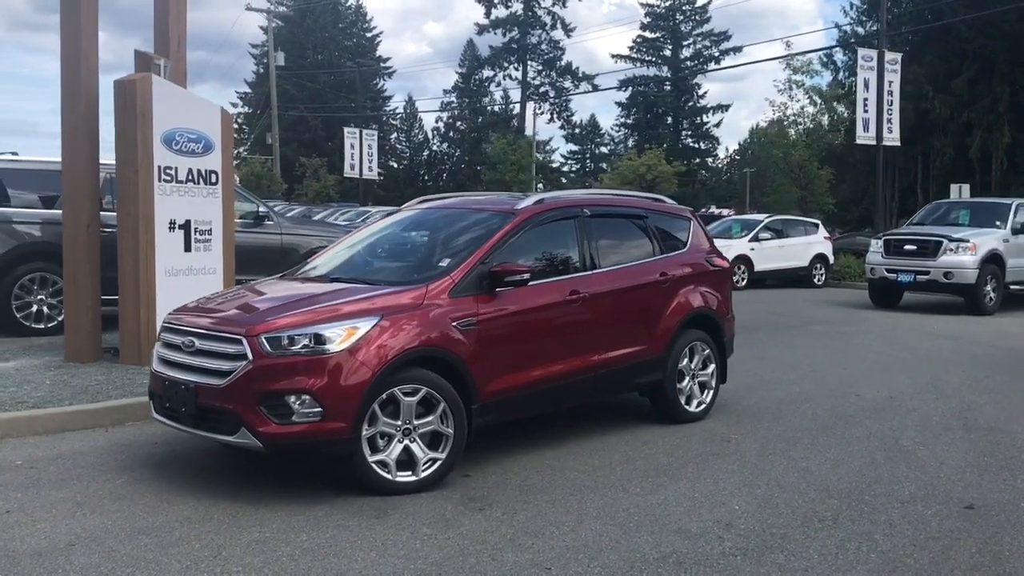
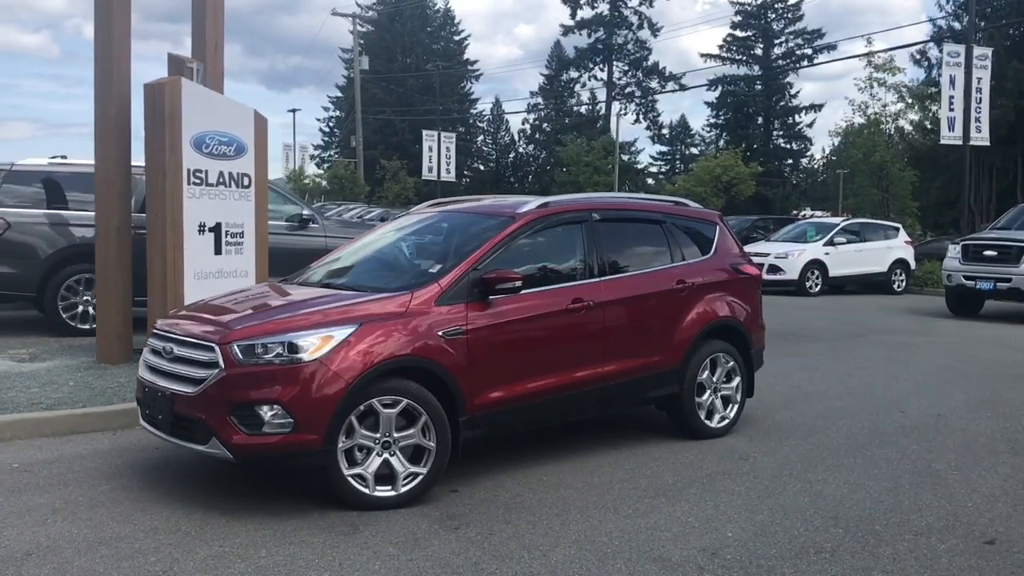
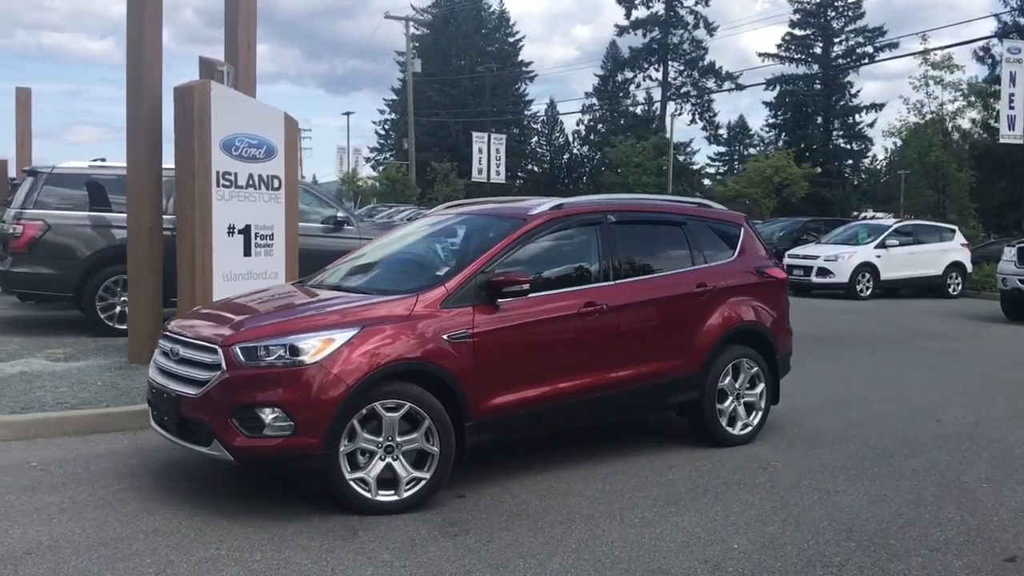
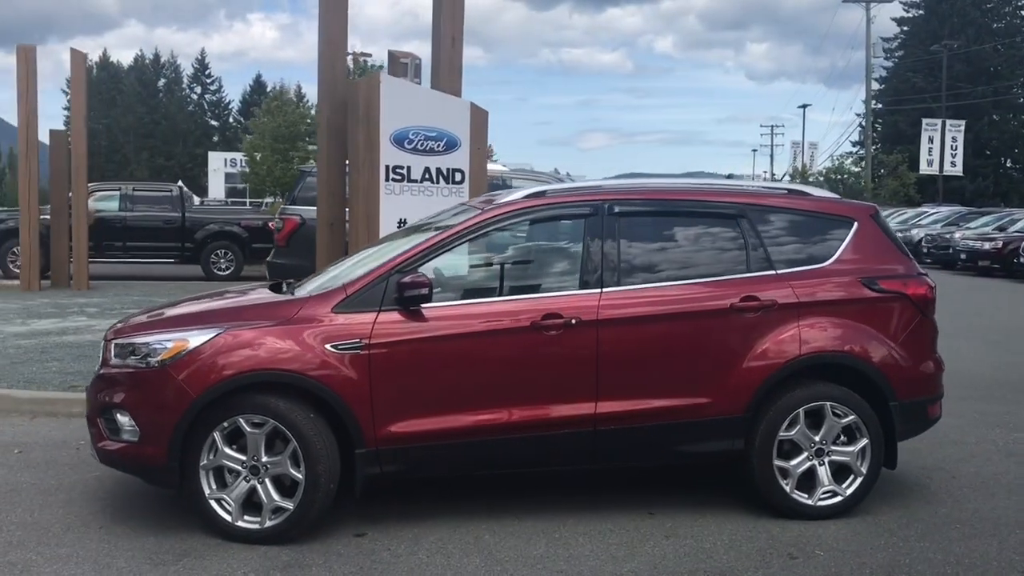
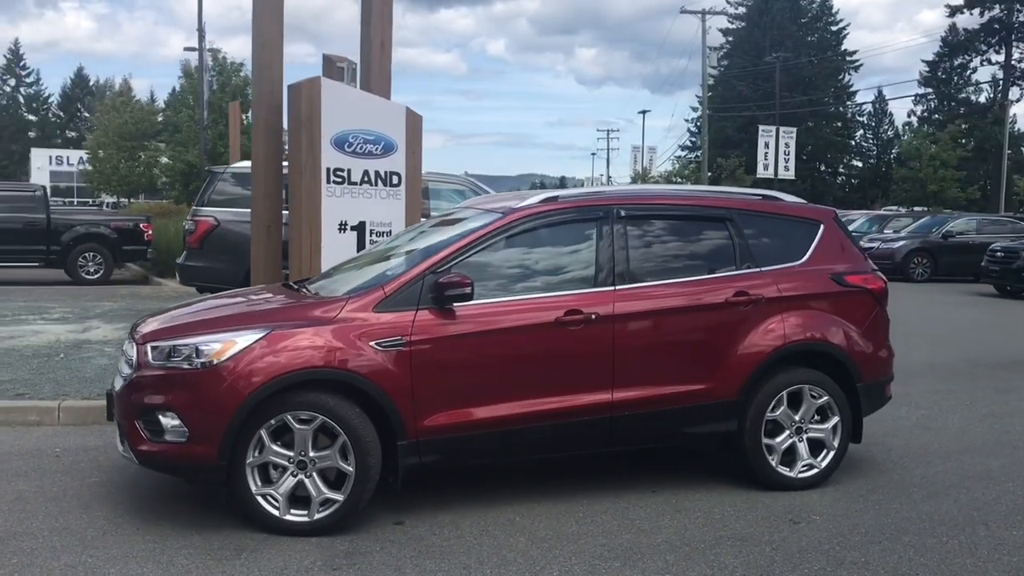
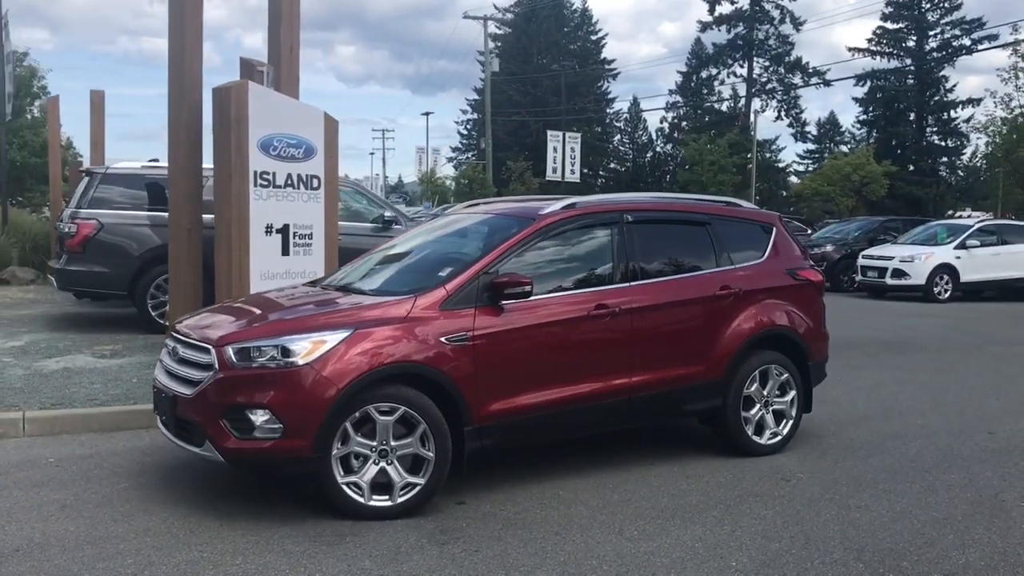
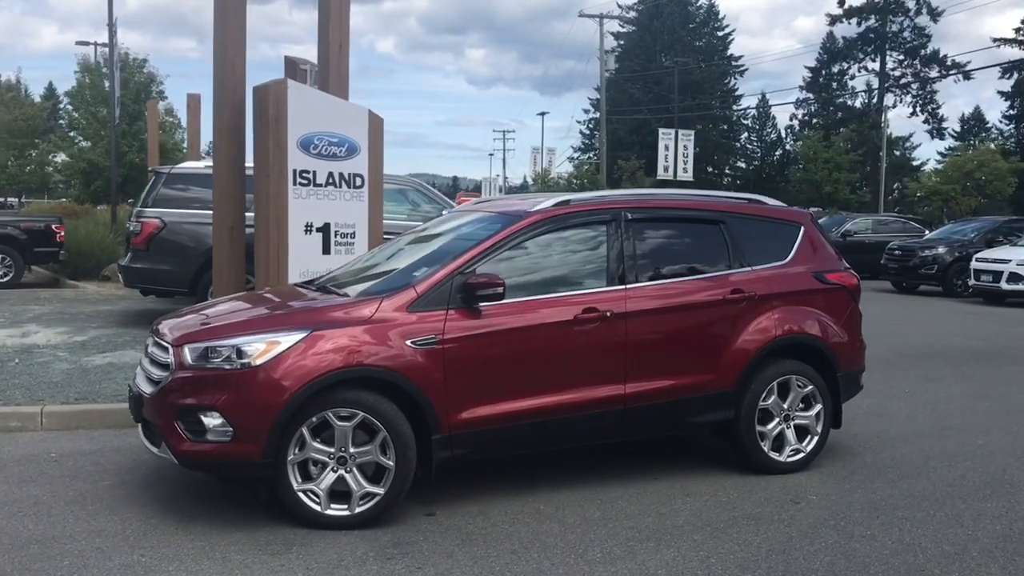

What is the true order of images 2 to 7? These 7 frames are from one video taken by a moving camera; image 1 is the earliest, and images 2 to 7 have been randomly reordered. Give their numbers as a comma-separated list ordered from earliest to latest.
2, 3, 6, 7, 5, 4
